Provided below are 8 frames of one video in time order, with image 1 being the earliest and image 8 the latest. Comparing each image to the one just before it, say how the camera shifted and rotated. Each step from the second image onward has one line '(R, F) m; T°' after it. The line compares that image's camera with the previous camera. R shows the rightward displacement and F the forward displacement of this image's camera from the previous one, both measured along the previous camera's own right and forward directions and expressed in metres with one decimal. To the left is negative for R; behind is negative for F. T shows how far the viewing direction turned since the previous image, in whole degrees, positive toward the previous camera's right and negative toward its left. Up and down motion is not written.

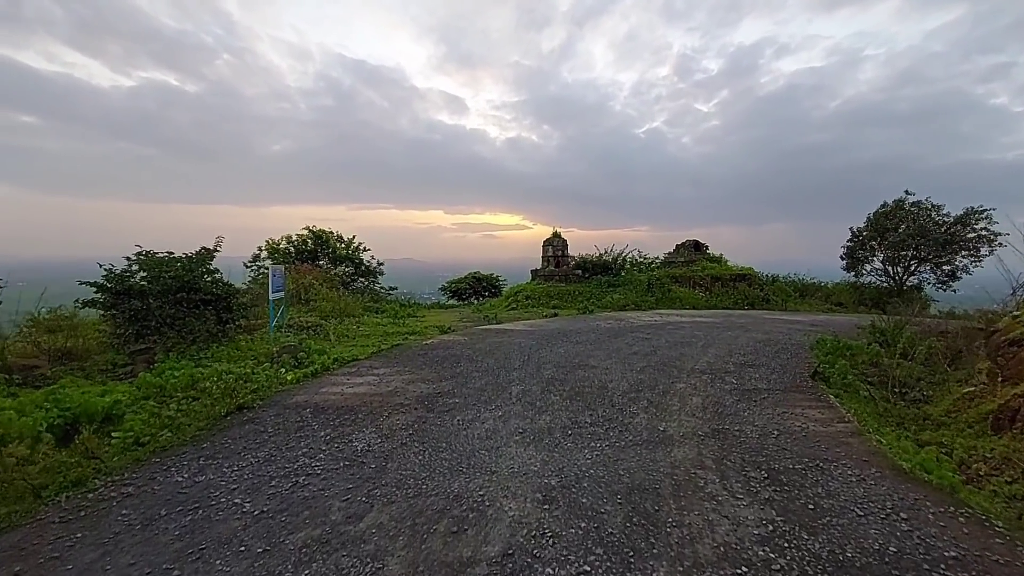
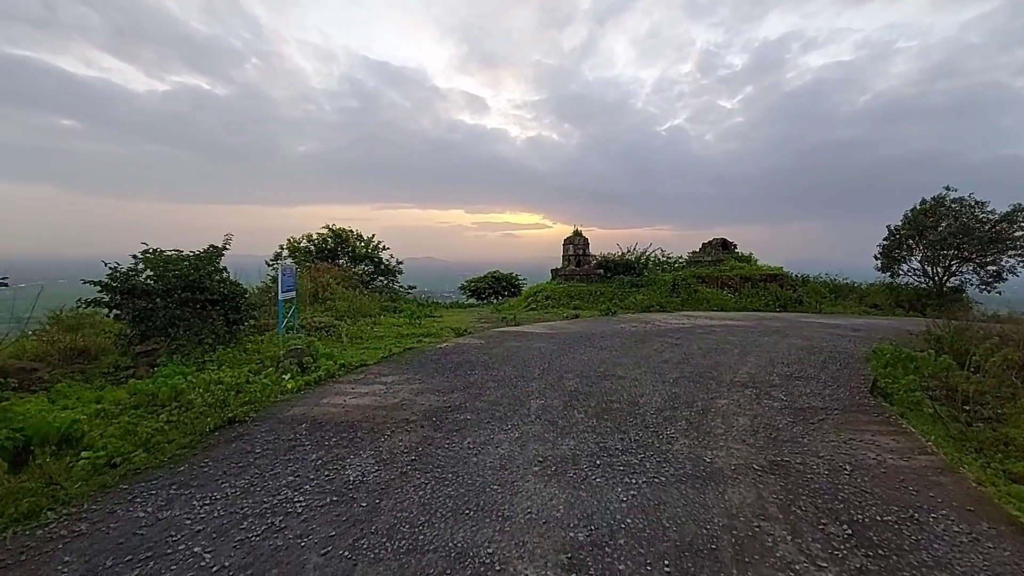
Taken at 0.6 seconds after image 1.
(0.0, +0.5) m; -2°
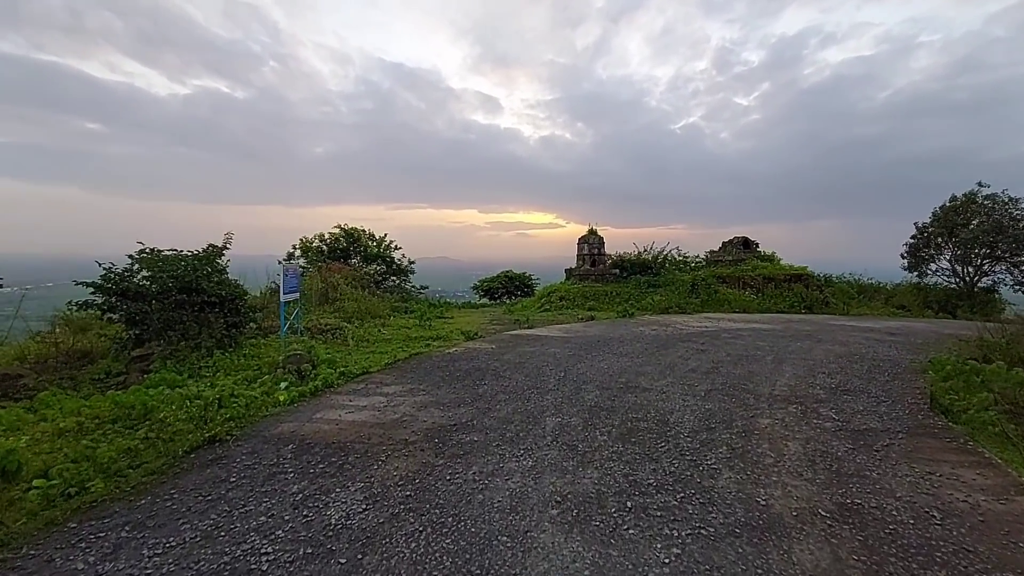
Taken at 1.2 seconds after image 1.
(0.0, +0.4) m; -2°
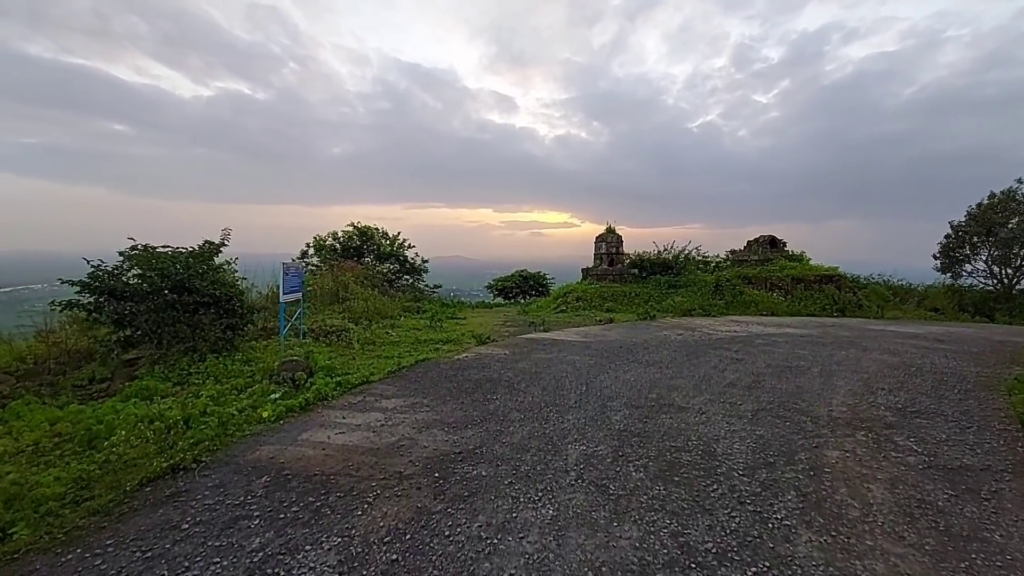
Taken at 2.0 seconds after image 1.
(0.0, +0.5) m; -2°
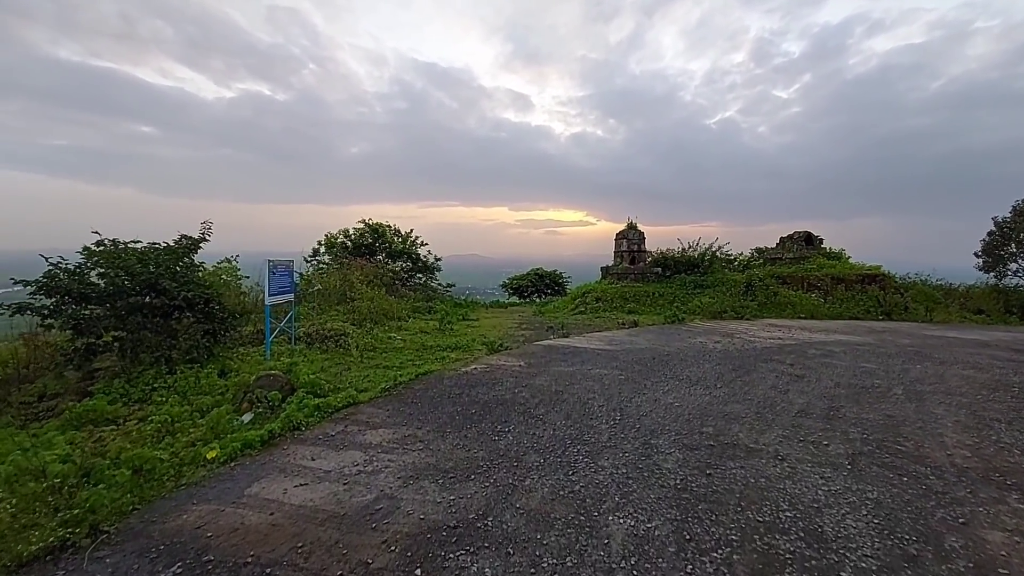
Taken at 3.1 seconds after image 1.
(0.0, +0.9) m; -2°
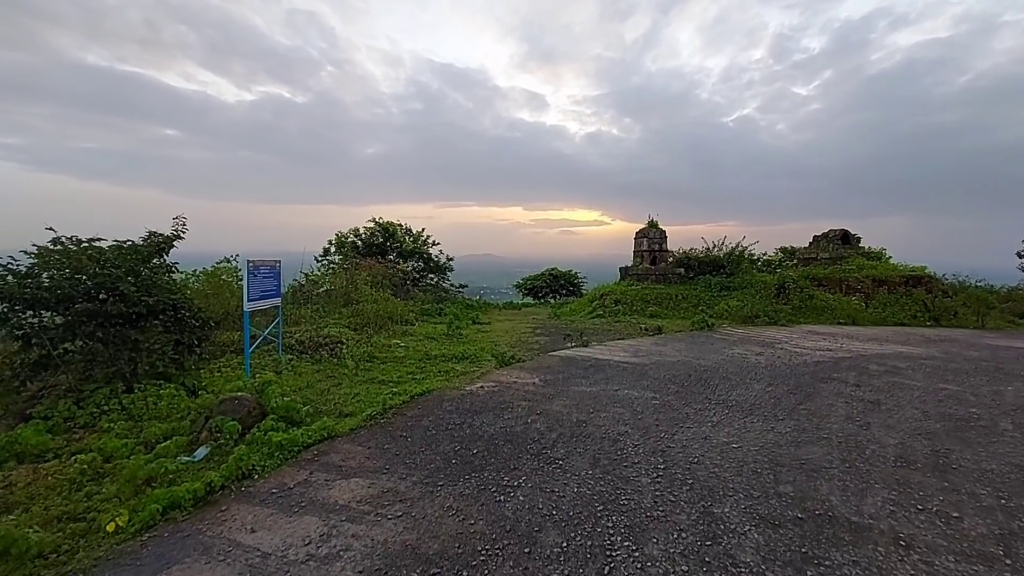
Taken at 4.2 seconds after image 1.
(0.0, +0.8) m; -2°
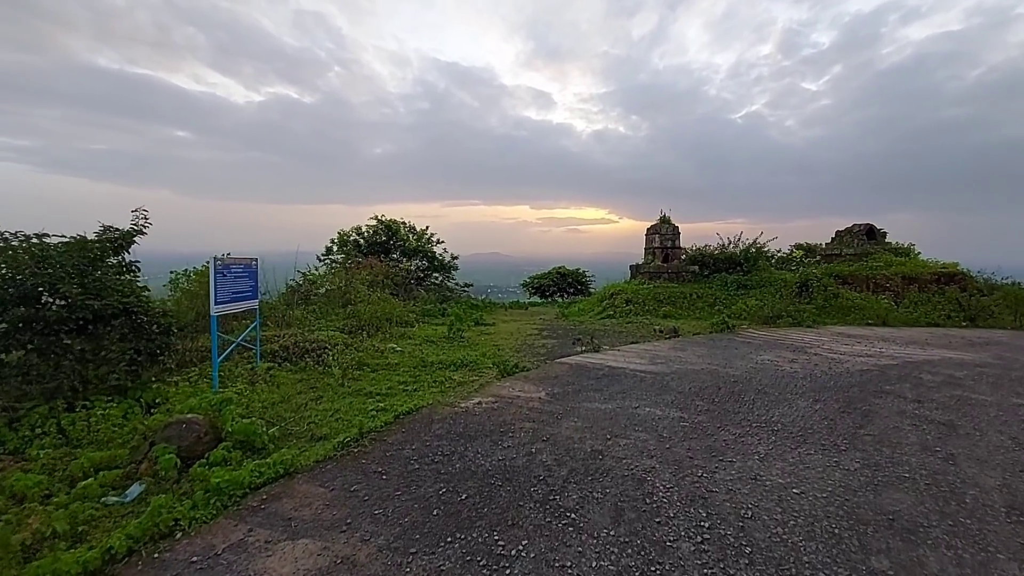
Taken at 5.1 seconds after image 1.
(0.0, +0.6) m; -1°
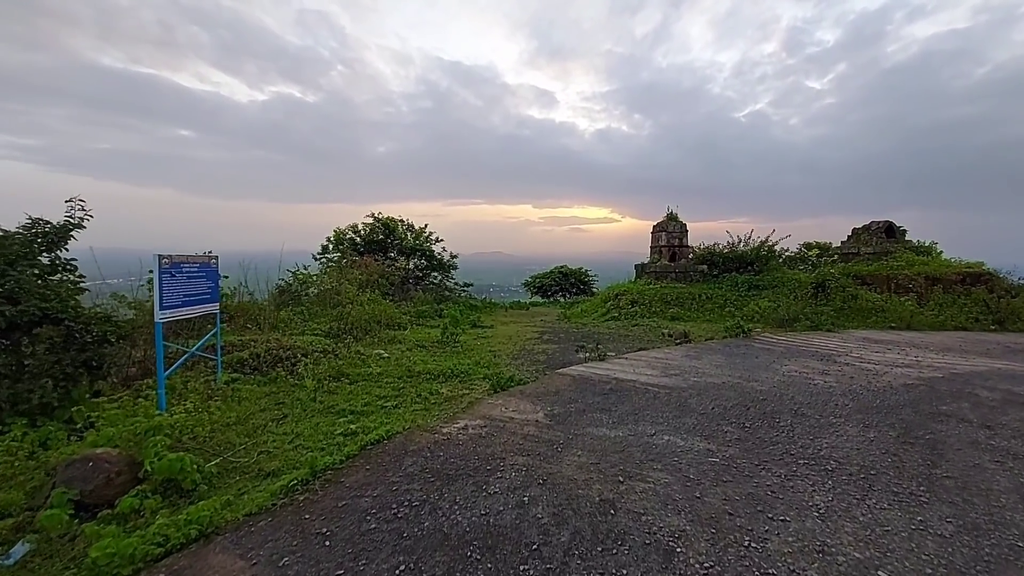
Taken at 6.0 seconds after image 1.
(+0.1, +0.6) m; 0°
